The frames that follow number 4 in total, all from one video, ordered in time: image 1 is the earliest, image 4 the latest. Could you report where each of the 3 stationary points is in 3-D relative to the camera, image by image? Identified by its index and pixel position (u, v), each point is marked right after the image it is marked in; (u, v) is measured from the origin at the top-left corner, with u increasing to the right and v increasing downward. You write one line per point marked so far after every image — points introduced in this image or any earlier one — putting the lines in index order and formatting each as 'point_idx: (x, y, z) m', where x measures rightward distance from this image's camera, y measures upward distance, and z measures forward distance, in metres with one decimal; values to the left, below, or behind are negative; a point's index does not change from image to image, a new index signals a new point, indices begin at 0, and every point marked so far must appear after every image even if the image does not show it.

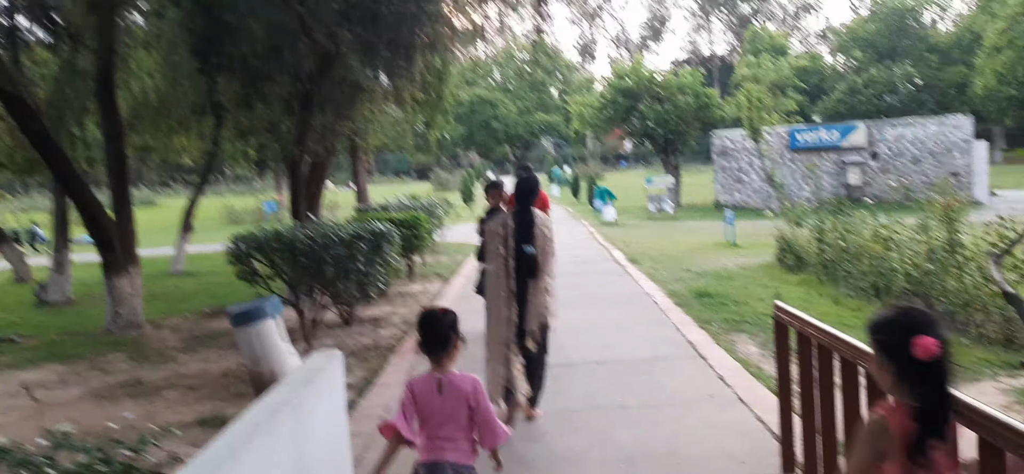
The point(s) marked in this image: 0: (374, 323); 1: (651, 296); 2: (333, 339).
0: (-1.7, -1.0, +9.5) m
1: (+1.7, -0.7, +9.6) m
2: (-2.0, -1.1, +8.6) m
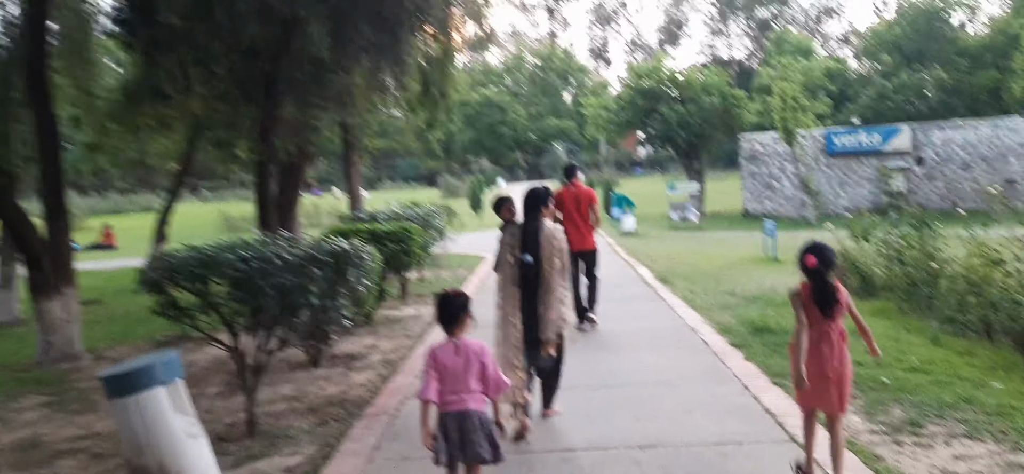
0: (-1.6, -1.2, +7.6) m
1: (+1.8, -0.9, +7.7) m
2: (-1.9, -1.3, +6.7) m
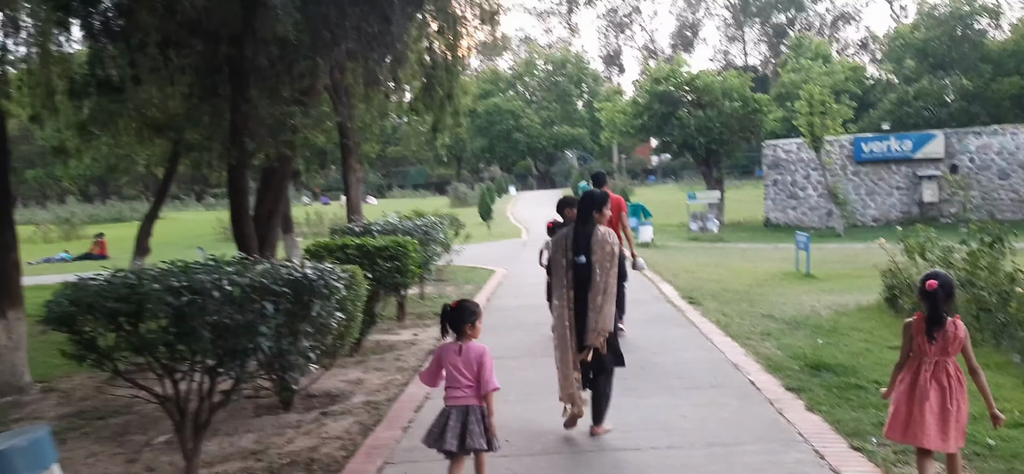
0: (-1.5, -1.3, +6.4) m
1: (+1.9, -1.1, +6.4) m
2: (-1.8, -1.4, +5.5) m
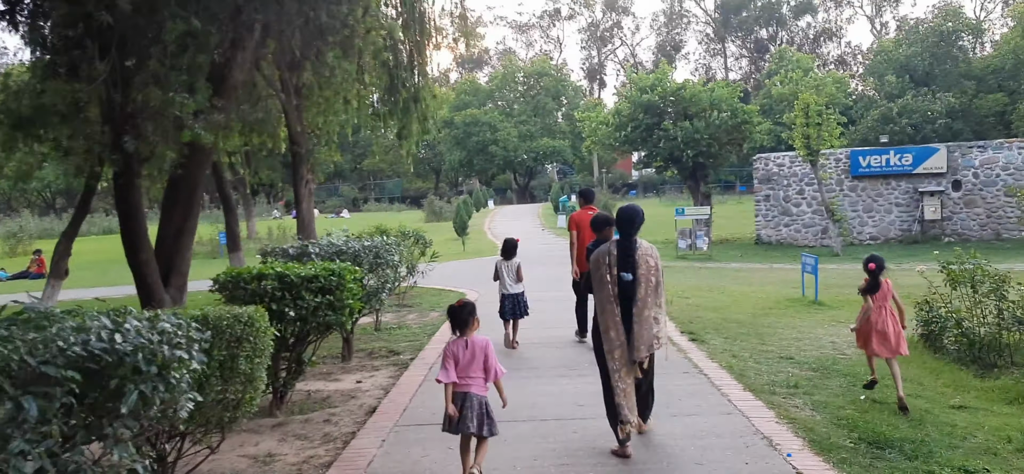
0: (-1.8, -1.5, +4.7) m
1: (+1.6, -1.3, +4.8) m
2: (-2.1, -1.6, +3.8) m
